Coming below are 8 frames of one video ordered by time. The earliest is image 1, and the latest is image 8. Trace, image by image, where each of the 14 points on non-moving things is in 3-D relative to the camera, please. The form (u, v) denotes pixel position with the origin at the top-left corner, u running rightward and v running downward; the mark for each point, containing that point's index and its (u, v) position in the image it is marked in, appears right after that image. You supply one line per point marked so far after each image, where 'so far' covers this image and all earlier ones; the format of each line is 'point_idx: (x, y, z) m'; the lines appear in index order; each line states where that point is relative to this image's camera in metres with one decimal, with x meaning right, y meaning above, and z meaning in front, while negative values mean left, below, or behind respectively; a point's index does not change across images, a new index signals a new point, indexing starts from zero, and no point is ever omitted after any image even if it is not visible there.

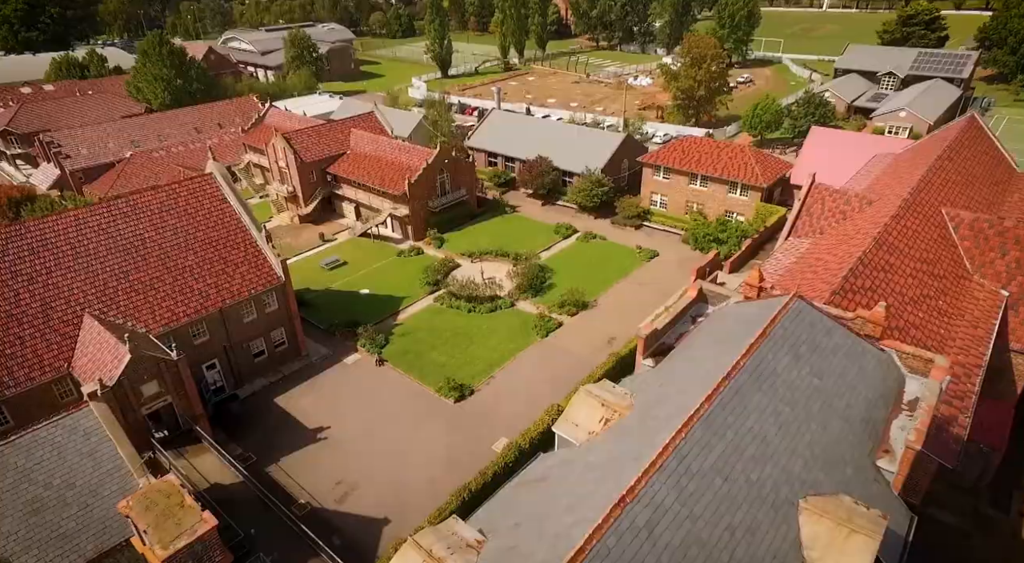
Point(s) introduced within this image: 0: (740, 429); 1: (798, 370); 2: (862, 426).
0: (+4.3, -2.8, +12.1) m
1: (+6.2, -1.9, +14.0) m
2: (+7.7, -3.2, +14.0) m
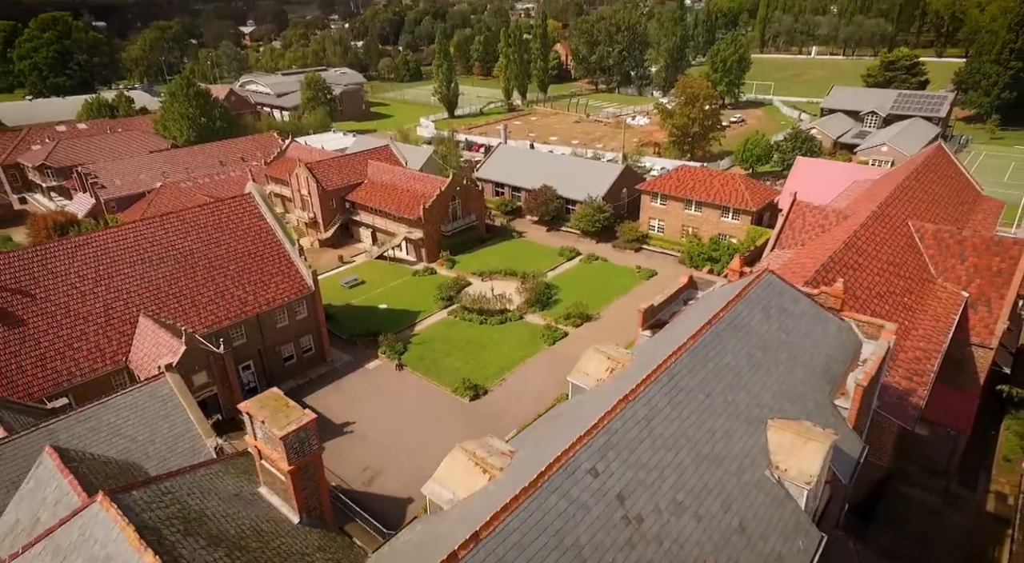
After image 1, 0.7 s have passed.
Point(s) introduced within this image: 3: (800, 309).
0: (+4.9, -1.9, +15.2) m
1: (+6.8, -1.1, +17.2) m
2: (+8.3, -2.4, +17.1) m
3: (+8.2, -0.7, +18.5) m
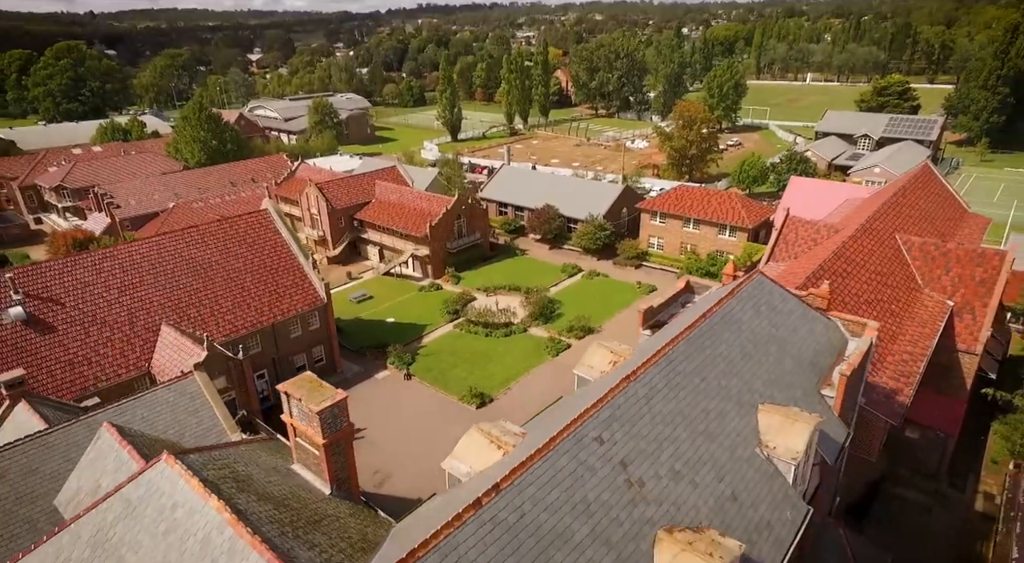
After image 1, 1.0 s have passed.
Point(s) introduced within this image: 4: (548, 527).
0: (+5.2, -1.8, +16.7) m
1: (+7.1, -1.1, +18.6) m
2: (+8.6, -2.4, +18.5) m
3: (+8.5, -0.8, +19.9) m
4: (+0.6, -4.2, +11.1) m
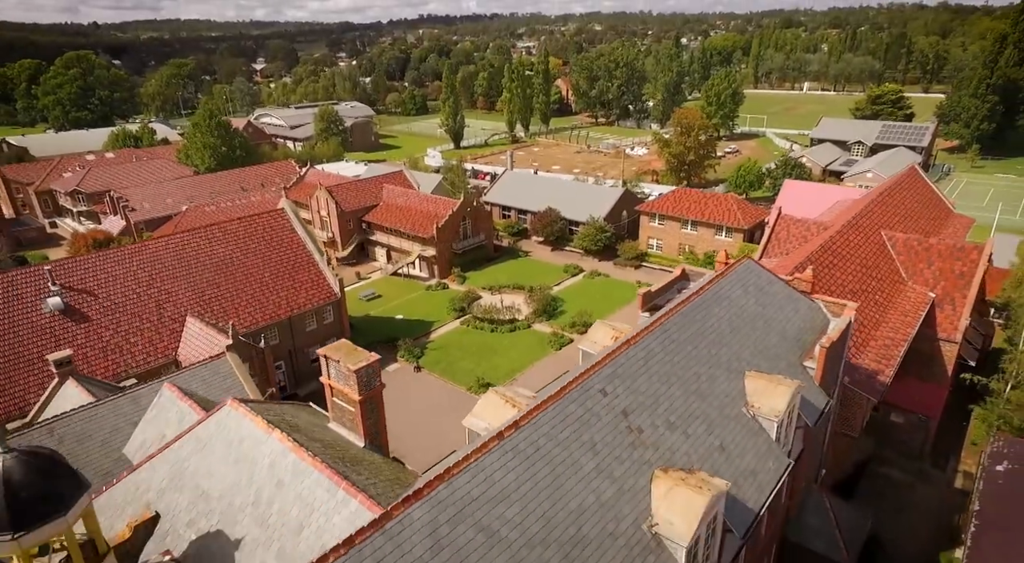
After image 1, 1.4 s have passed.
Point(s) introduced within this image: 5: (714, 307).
0: (+5.5, -1.2, +18.6) m
1: (+7.4, -0.5, +20.5) m
2: (+8.9, -1.8, +20.4) m
3: (+8.8, -0.2, +21.8) m
4: (+0.9, -3.5, +12.9) m
5: (+6.0, -0.8, +19.3) m
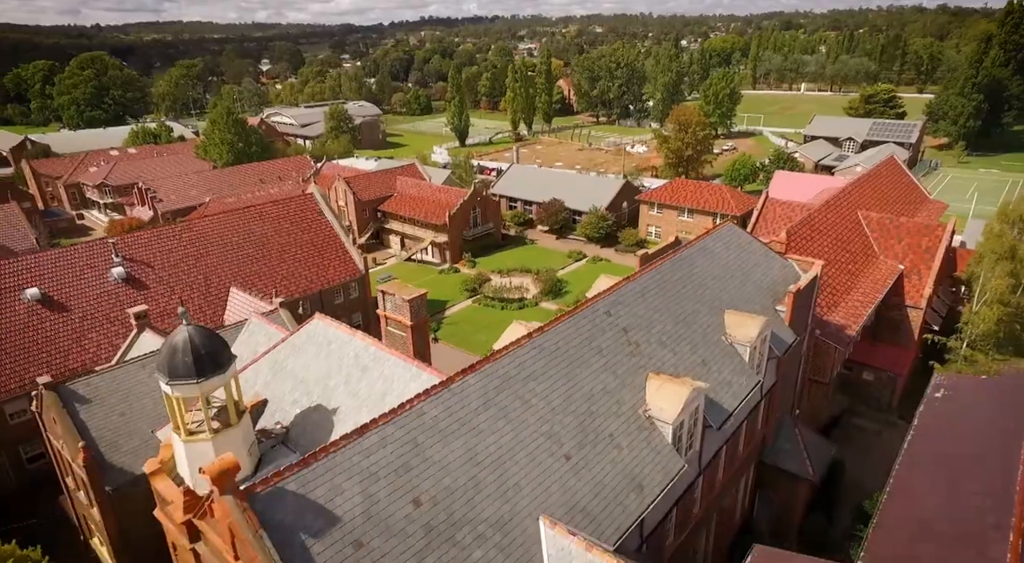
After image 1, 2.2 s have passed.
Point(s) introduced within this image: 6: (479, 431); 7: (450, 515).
0: (+6.2, +0.4, +22.4) m
1: (+8.1, +1.0, +24.4) m
2: (+9.6, -0.3, +24.2) m
3: (+9.5, +1.3, +25.6) m
4: (+1.6, -1.9, +16.7) m
5: (+6.7, +0.8, +23.2) m
6: (-0.7, -3.2, +13.8) m
7: (-1.2, -4.4, +12.4) m
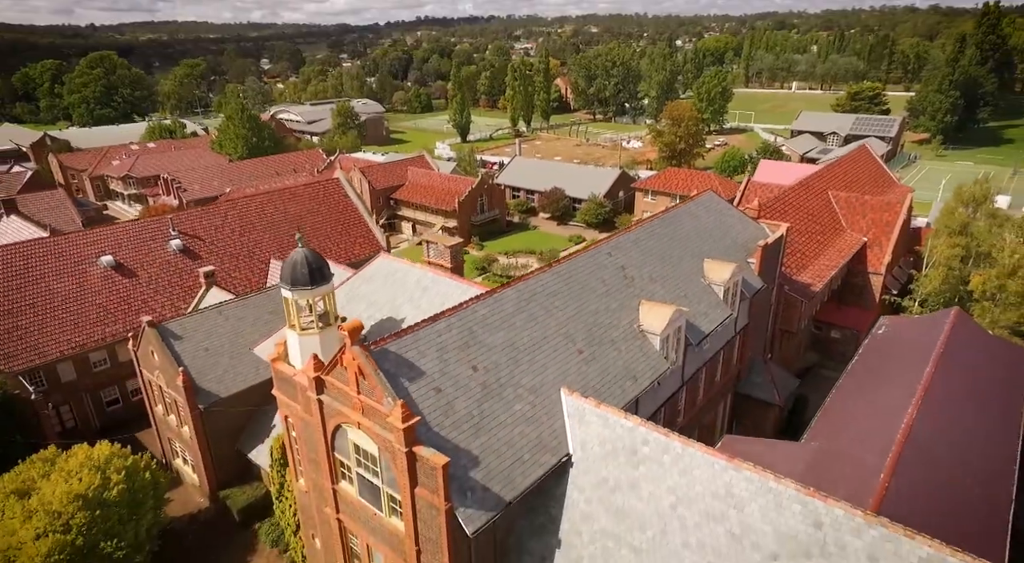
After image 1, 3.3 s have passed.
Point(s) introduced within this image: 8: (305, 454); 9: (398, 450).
0: (+7.0, +2.2, +27.3) m
1: (+8.8, +2.9, +29.3) m
2: (+10.3, +1.6, +29.2) m
3: (+10.2, +3.2, +30.6) m
4: (+2.4, -0.1, +21.6) m
5: (+7.4, +2.7, +28.1) m
6: (+0.1, -1.3, +18.7) m
7: (-0.4, -2.6, +17.2) m
8: (-6.0, -5.0, +18.7) m
9: (-2.6, -3.8, +14.8) m
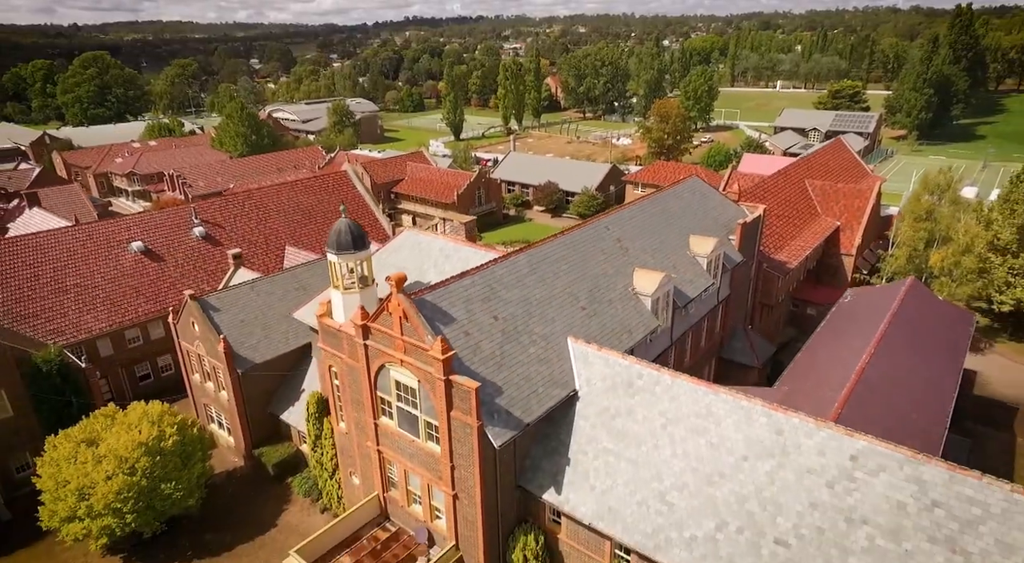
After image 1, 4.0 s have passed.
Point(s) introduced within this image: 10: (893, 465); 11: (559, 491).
0: (+7.2, +3.4, +30.6) m
1: (+9.1, +4.1, +32.6) m
2: (+10.6, +2.8, +32.5) m
3: (+10.5, +4.4, +33.9) m
4: (+2.8, +1.1, +24.8) m
5: (+7.7, +3.9, +31.4) m
6: (+0.6, -0.1, +21.9) m
7: (+0.1, -1.4, +20.4) m
8: (-5.5, -3.9, +21.8) m
9: (-2.0, -2.7, +17.9) m
10: (+9.0, -4.3, +15.3) m
11: (+1.4, -6.1, +18.9) m
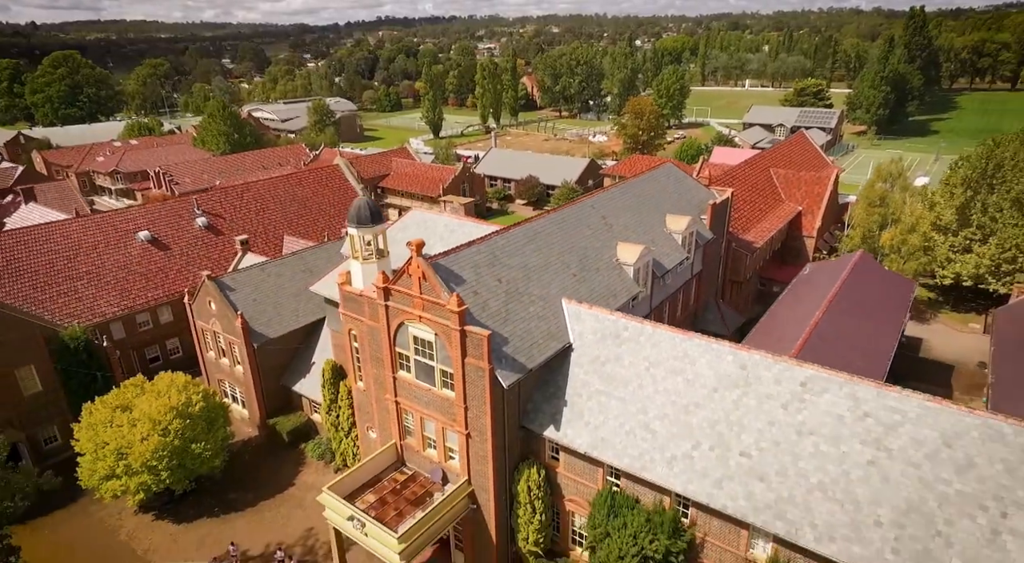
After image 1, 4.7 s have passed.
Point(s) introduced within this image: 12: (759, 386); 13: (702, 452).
0: (+6.8, +4.7, +33.8) m
1: (+8.6, +5.4, +35.9) m
2: (+10.1, +4.1, +35.8) m
3: (+9.9, +5.7, +37.2) m
4: (+2.7, +2.3, +27.9) m
5: (+7.3, +5.1, +34.6) m
6: (+0.6, +1.0, +24.9) m
7: (+0.2, -0.3, +23.4) m
8: (-5.4, -2.8, +24.5) m
9: (-1.9, -1.6, +20.8) m
10: (+9.3, -3.0, +18.6) m
11: (+1.6, -4.9, +21.9) m
12: (+7.5, -3.2, +19.6) m
13: (+5.7, -5.1, +19.5) m
